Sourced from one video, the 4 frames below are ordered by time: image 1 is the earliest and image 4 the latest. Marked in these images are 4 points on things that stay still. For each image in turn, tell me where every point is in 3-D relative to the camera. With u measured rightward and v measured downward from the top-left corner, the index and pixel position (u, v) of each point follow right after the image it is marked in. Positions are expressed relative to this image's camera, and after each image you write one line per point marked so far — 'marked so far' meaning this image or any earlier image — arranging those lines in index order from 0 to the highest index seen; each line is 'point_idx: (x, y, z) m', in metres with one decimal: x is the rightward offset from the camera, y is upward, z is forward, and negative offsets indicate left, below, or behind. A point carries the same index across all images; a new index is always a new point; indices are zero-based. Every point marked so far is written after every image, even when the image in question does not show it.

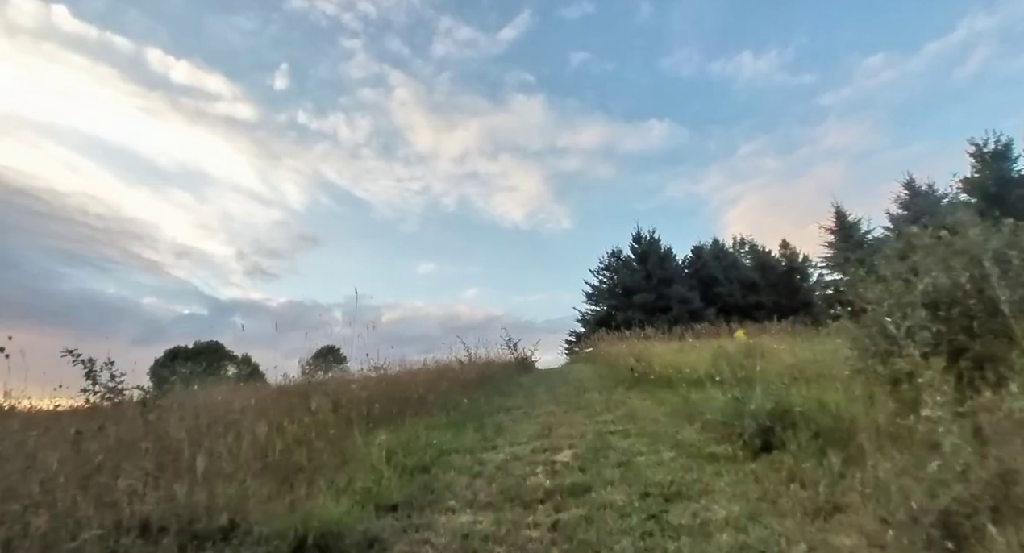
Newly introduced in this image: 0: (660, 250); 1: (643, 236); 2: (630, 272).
0: (+5.6, +1.1, +16.9) m
1: (+4.9, +1.7, +16.8) m
2: (+4.3, +0.3, +16.3) m
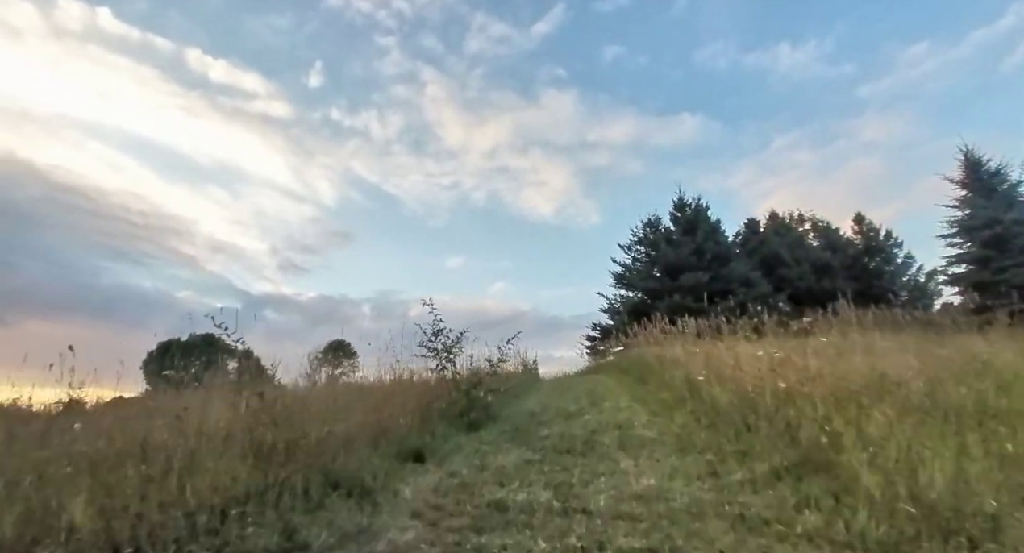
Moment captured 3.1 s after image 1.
0: (+6.0, +1.7, +13.5) m
1: (+5.3, +2.3, +13.4) m
2: (+4.7, +0.9, +13.0) m
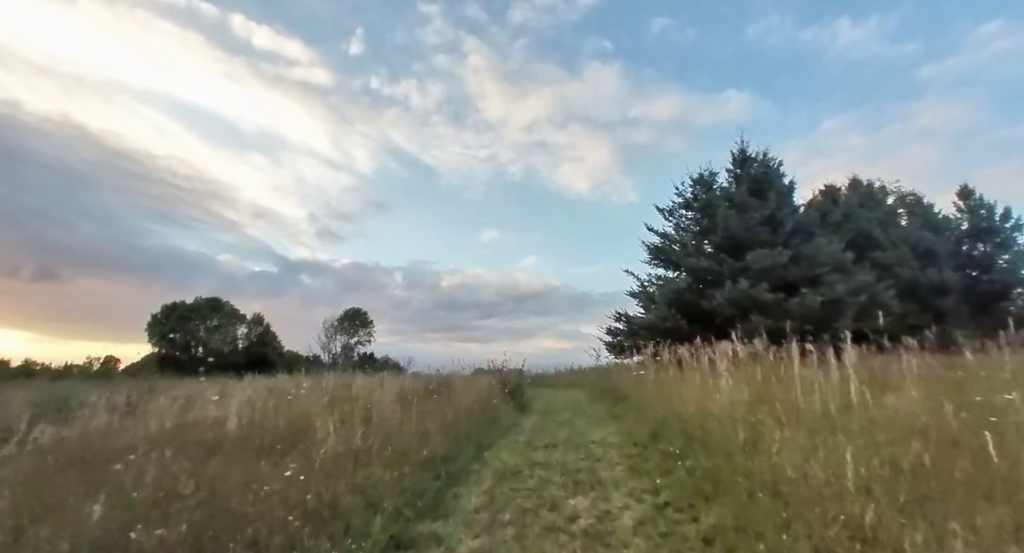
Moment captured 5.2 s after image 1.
0: (+6.3, +2.2, +10.4) m
1: (+5.7, +2.8, +10.3) m
2: (+4.9, +1.4, +10.1) m
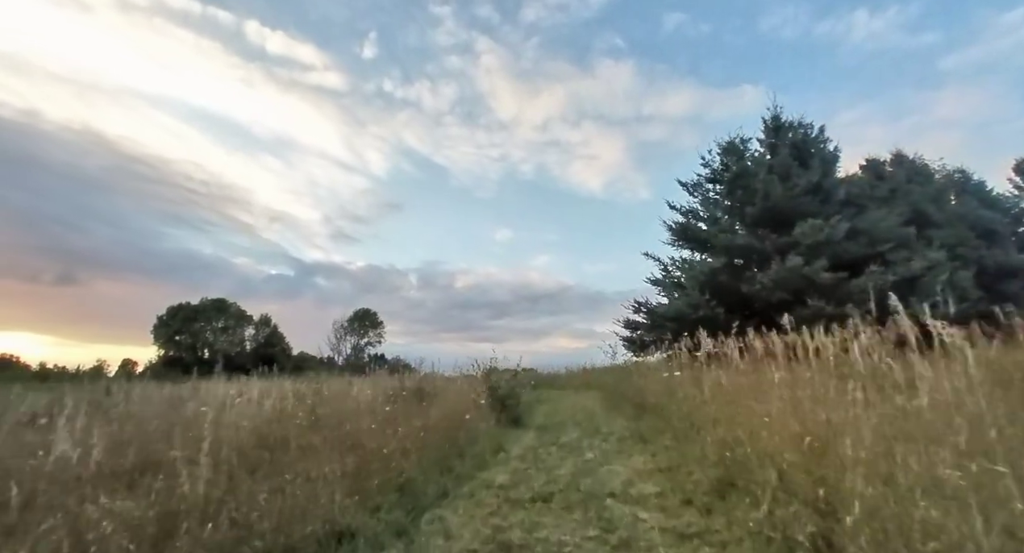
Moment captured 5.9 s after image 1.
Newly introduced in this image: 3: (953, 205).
0: (+6.3, +2.5, +9.1) m
1: (+5.7, +3.1, +9.1) m
2: (+5.0, +1.7, +8.9) m
3: (+10.3, +1.7, +10.4) m
